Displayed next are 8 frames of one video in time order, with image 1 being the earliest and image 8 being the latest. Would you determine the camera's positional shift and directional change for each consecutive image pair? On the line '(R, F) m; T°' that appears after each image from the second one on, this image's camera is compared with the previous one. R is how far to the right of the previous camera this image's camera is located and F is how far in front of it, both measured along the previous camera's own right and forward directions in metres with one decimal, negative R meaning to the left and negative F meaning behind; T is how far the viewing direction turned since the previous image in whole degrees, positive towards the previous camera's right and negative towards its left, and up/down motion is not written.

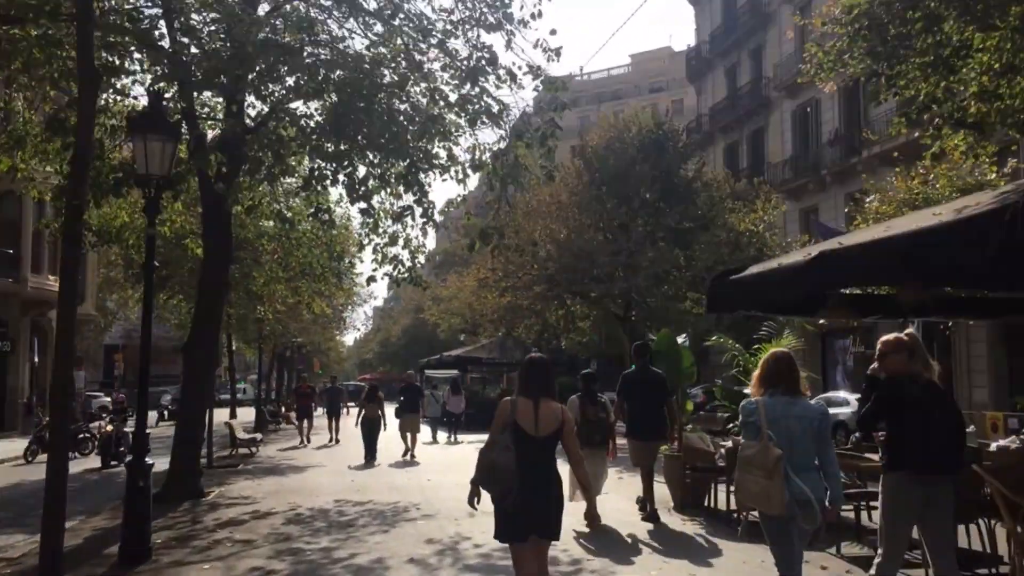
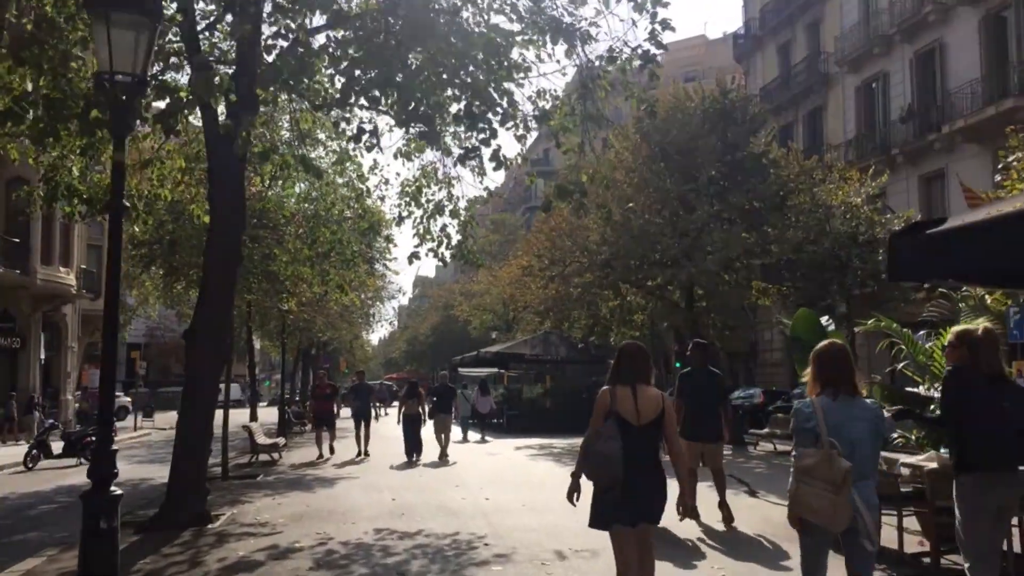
(-0.8, +2.9) m; -1°
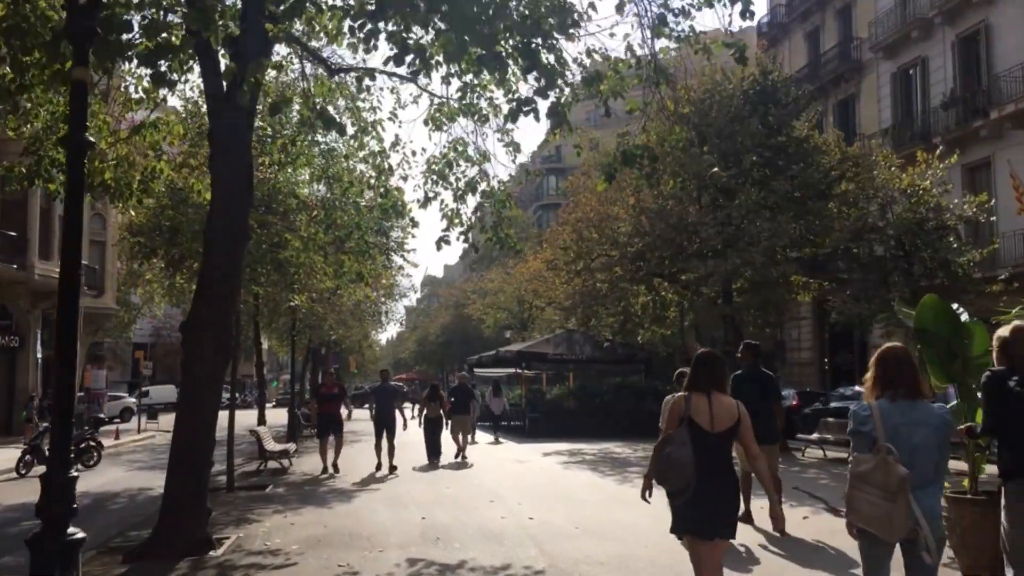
(-0.5, +1.7) m; 0°
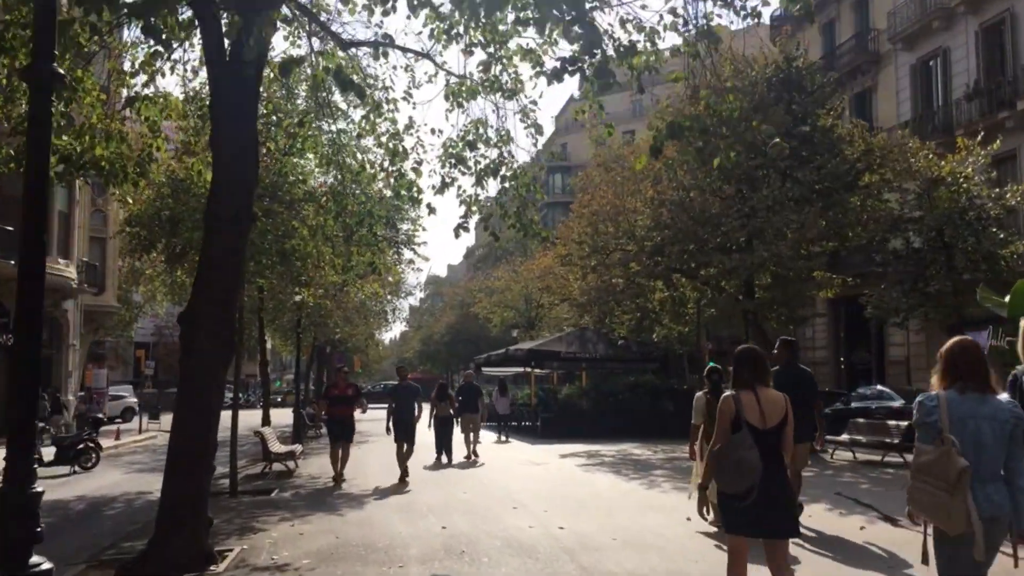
(-0.3, +0.9) m; 0°
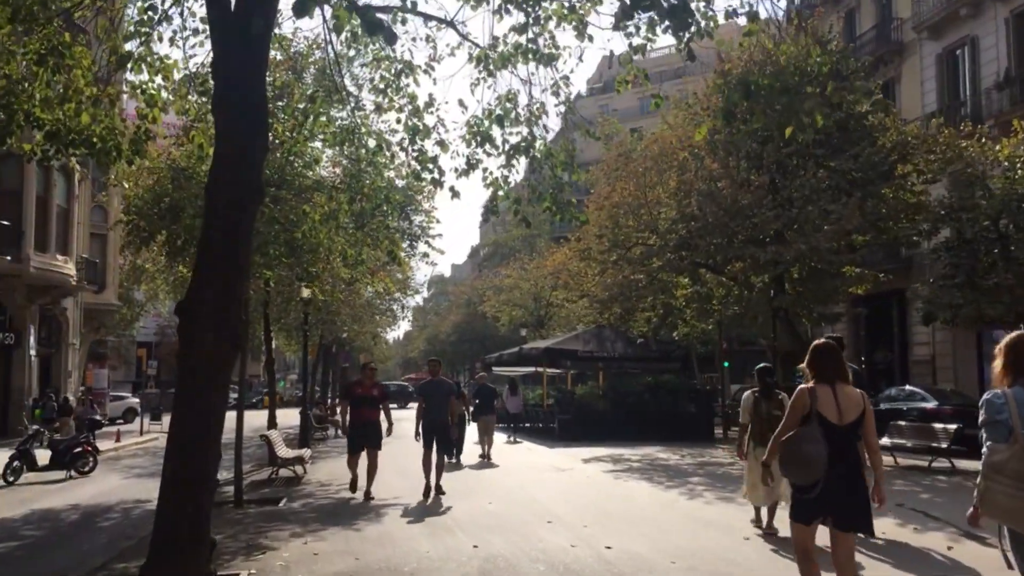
(-0.4, +1.1) m; 0°
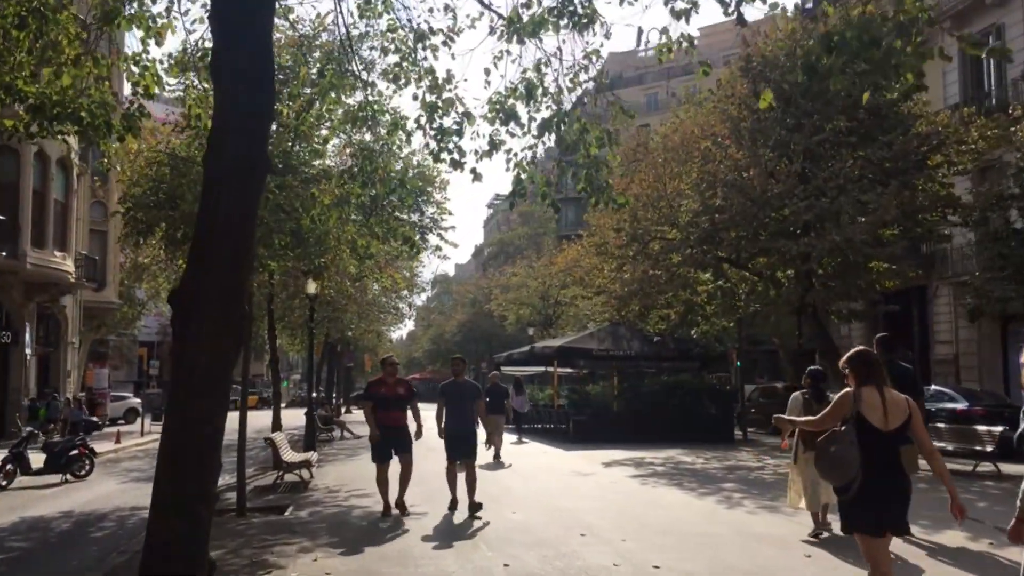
(-0.3, +1.0) m; 0°
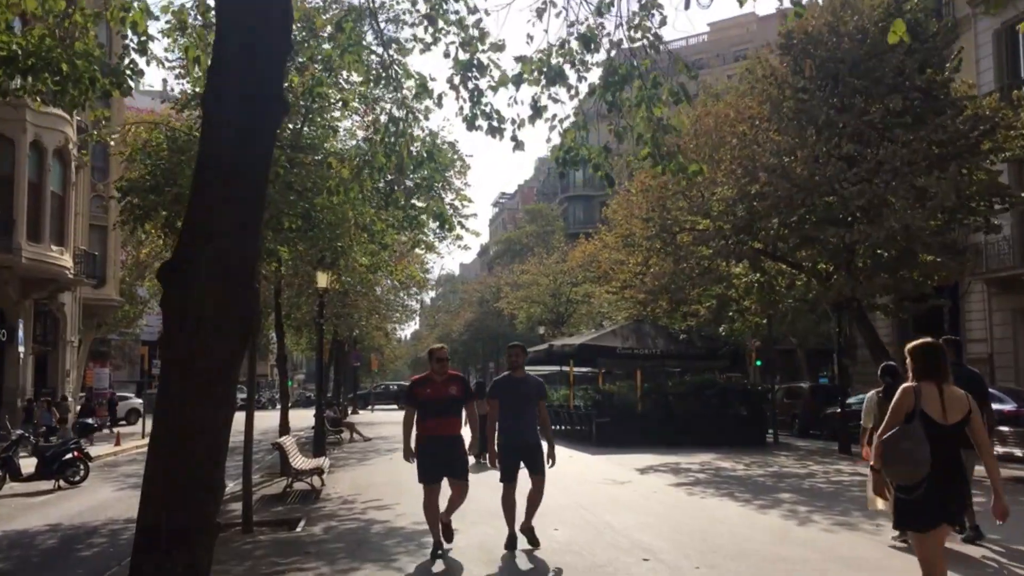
(-0.4, +1.4) m; 0°
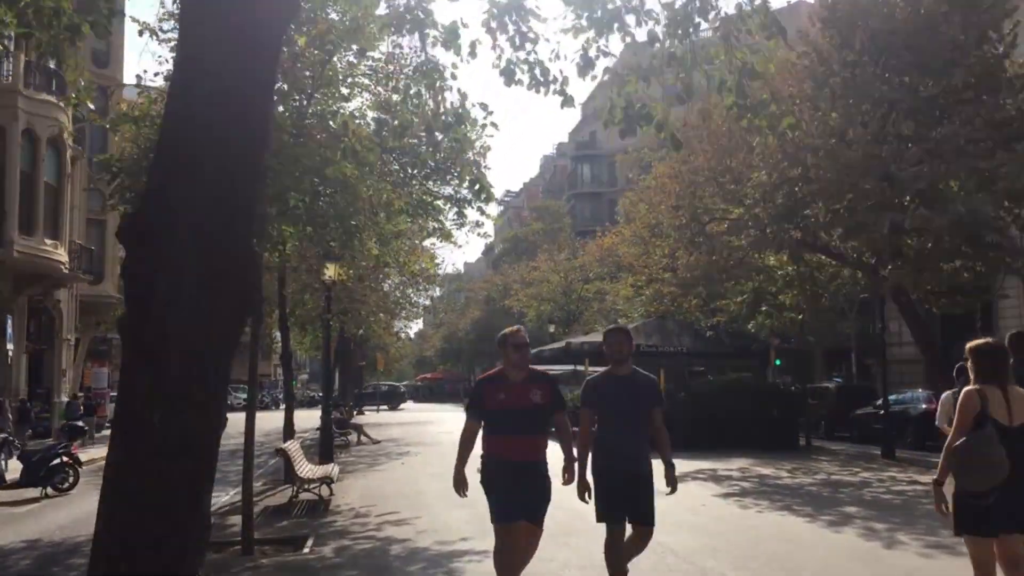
(-0.4, +1.4) m; 0°
